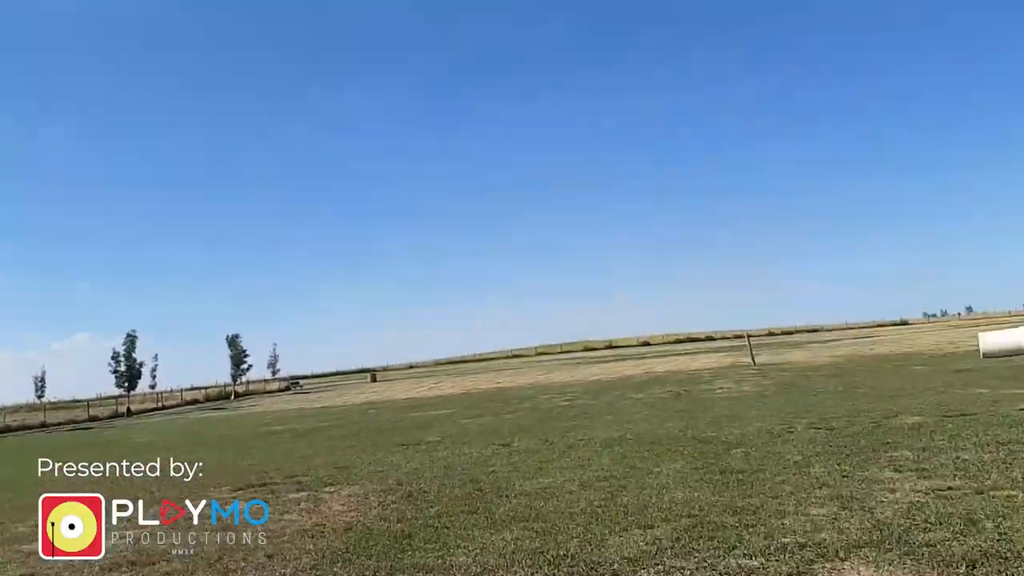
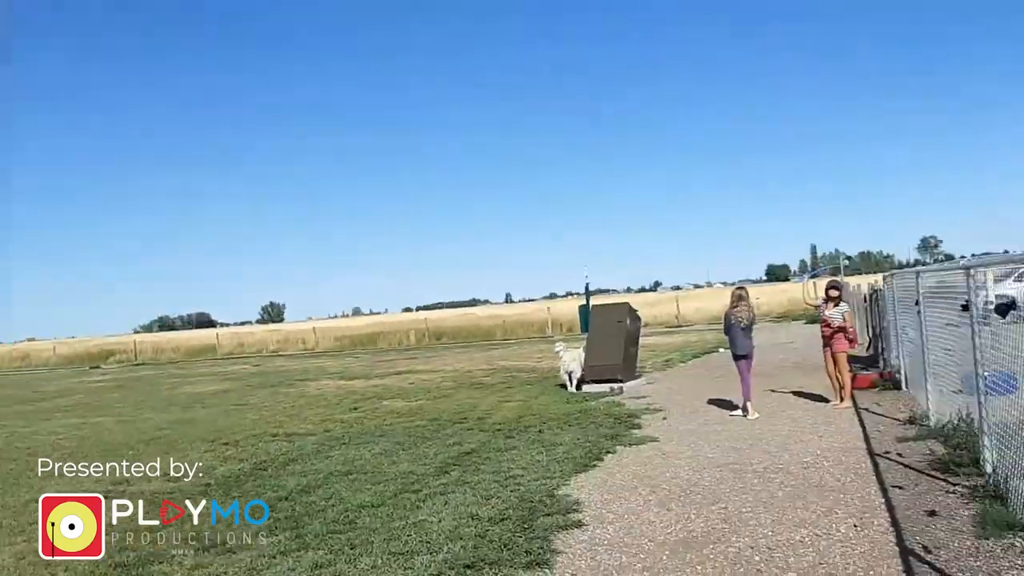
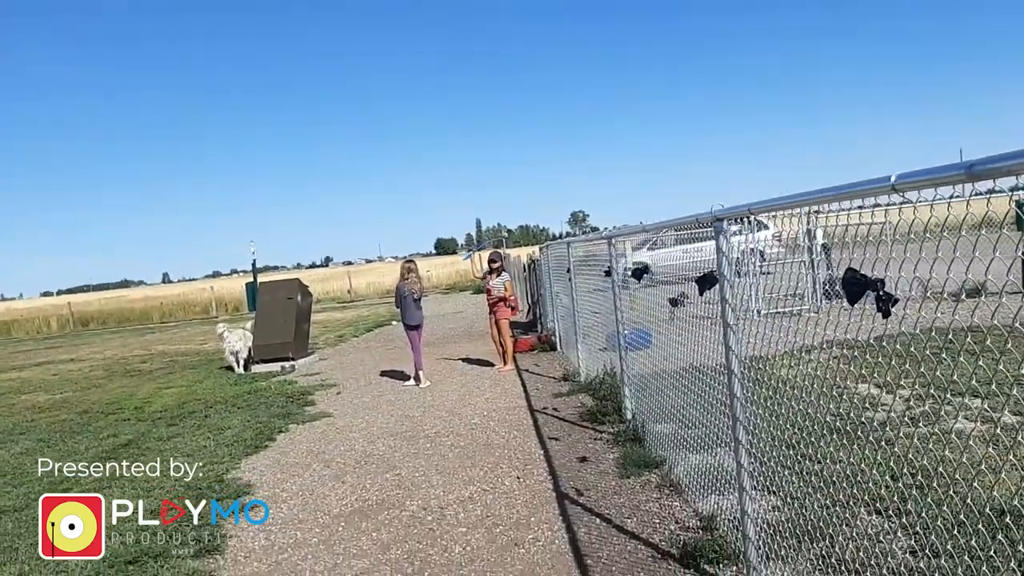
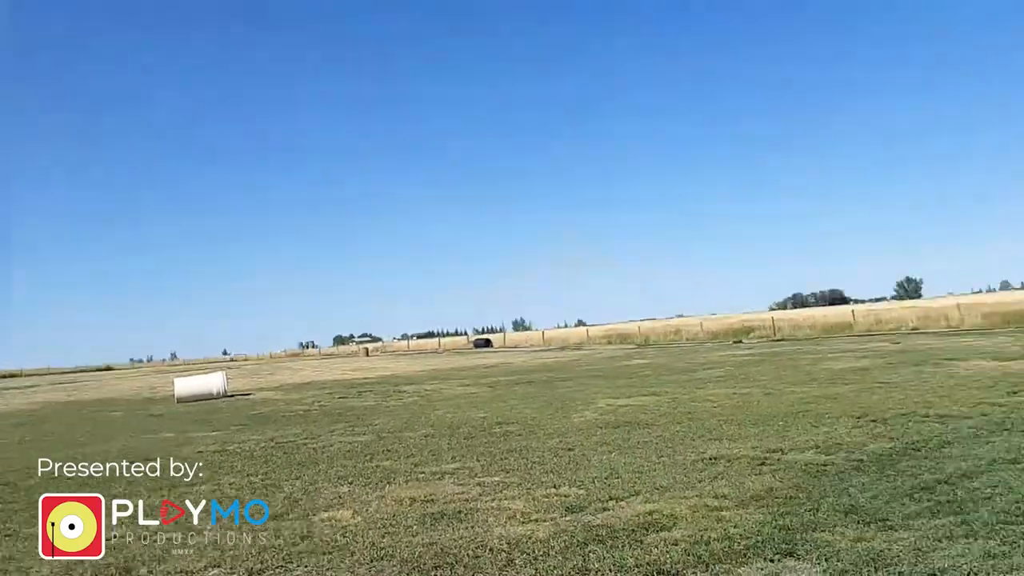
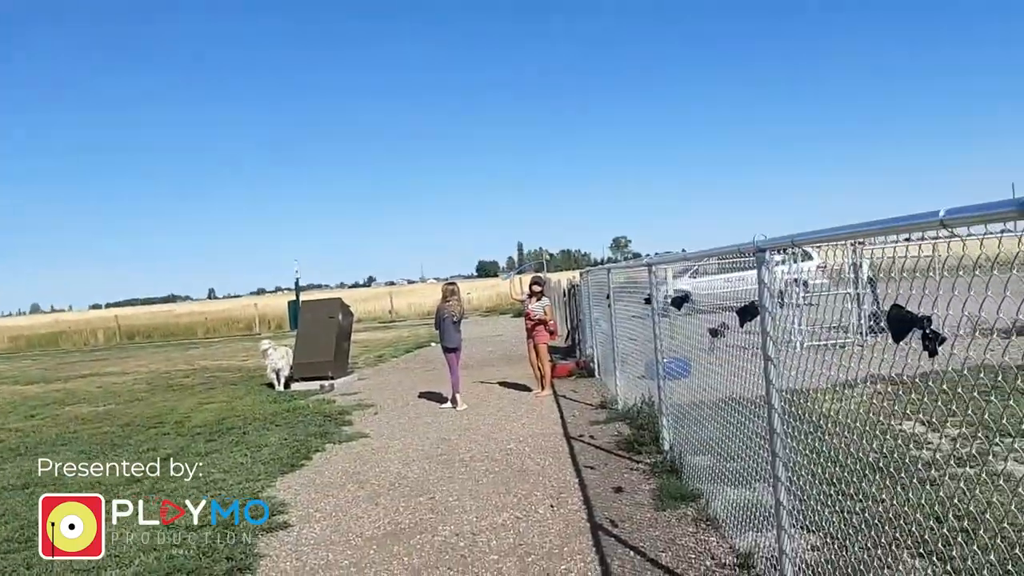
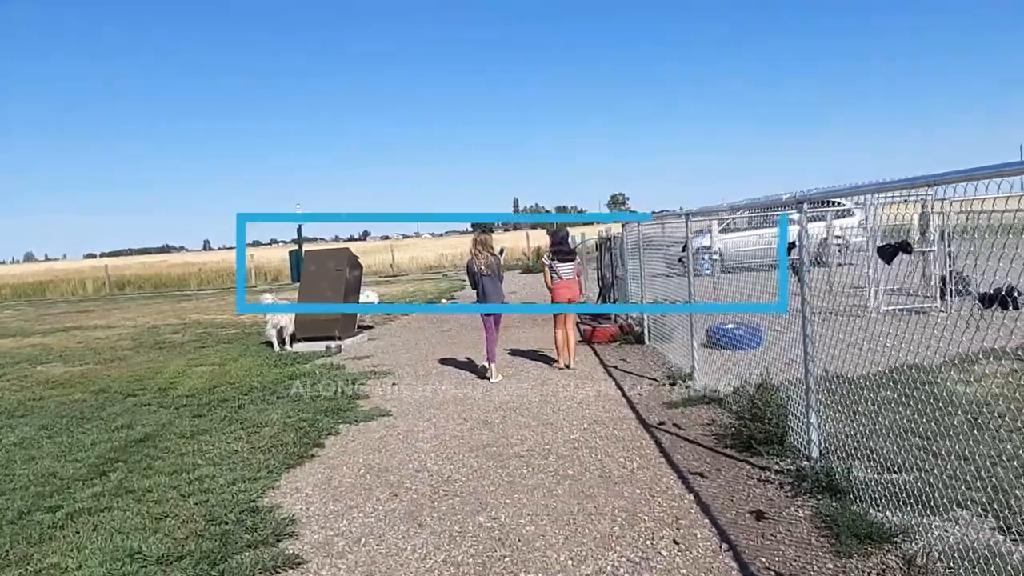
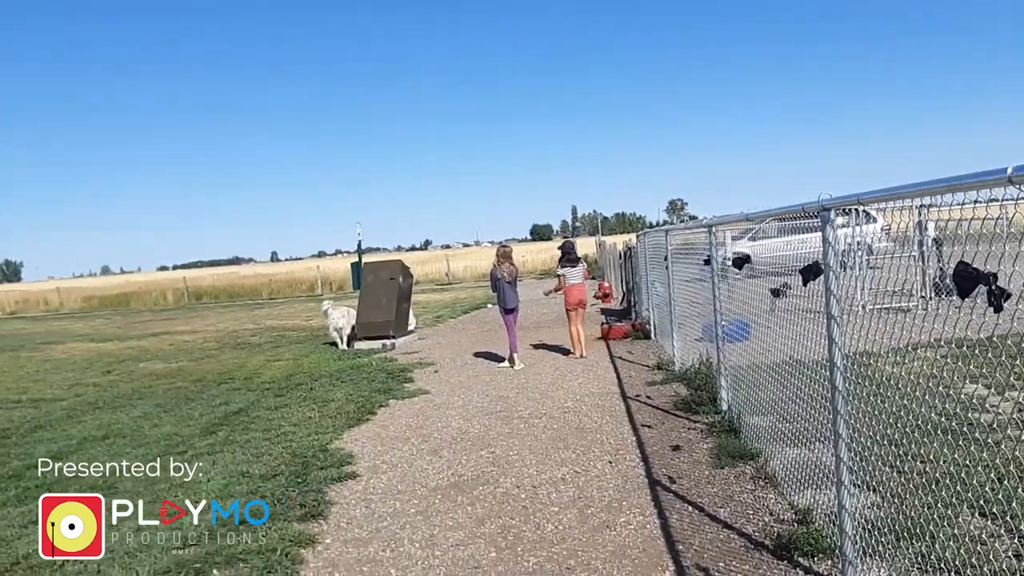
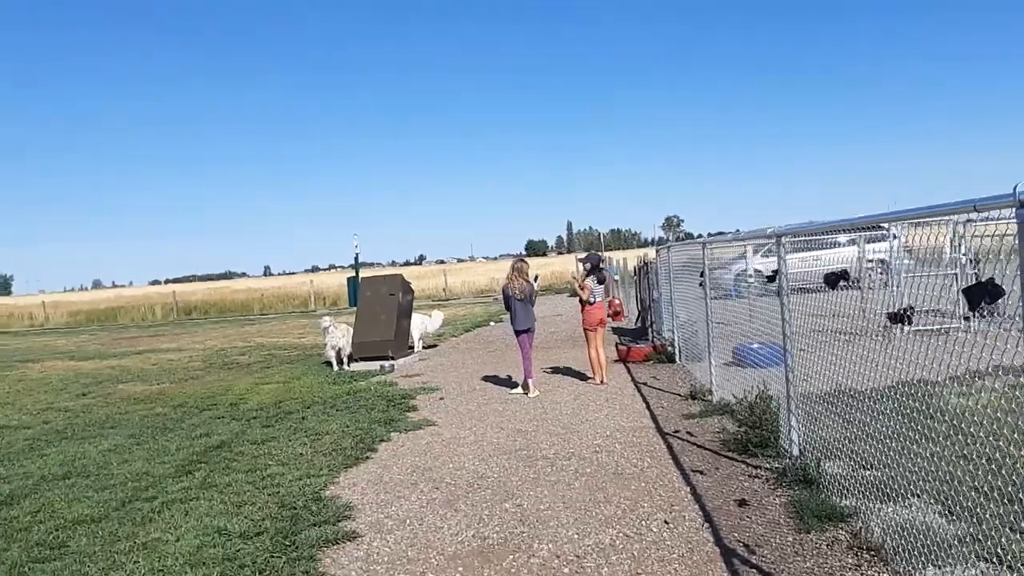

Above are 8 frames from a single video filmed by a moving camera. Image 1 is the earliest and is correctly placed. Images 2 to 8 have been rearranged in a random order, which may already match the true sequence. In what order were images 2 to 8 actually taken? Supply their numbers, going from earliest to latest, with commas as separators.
4, 2, 5, 3, 7, 8, 6
